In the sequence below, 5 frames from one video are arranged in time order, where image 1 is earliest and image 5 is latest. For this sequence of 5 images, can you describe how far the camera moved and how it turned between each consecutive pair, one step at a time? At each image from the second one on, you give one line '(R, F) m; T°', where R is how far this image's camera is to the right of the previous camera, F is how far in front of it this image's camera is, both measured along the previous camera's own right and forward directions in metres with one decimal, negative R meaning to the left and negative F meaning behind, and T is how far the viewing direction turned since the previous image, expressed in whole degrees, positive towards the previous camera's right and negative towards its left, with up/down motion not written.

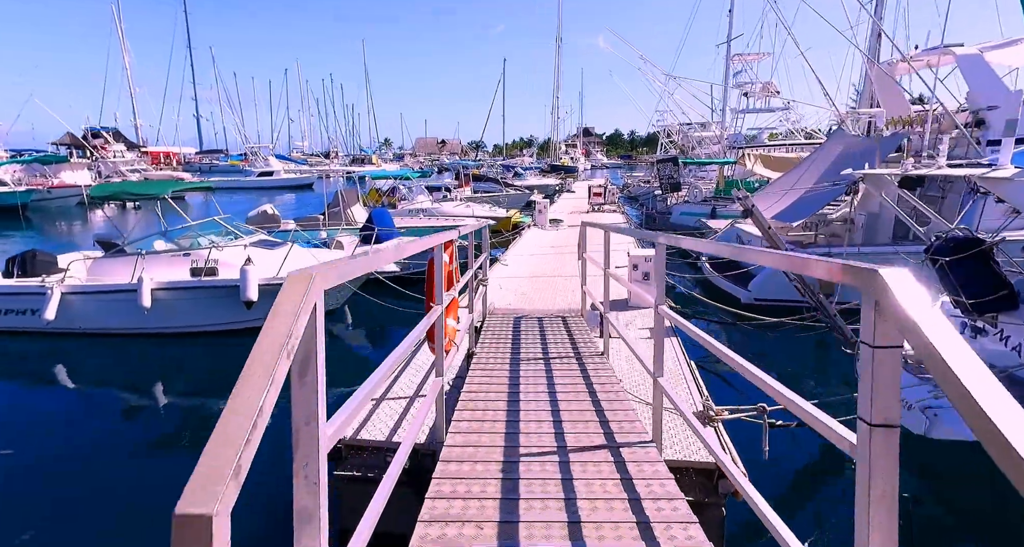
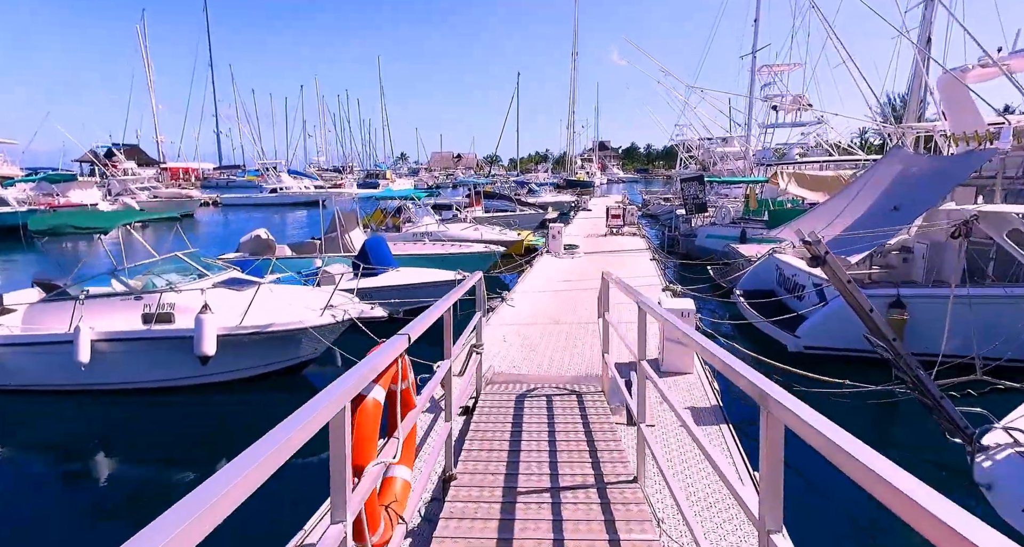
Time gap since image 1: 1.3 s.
(+0.1, +1.3) m; -2°
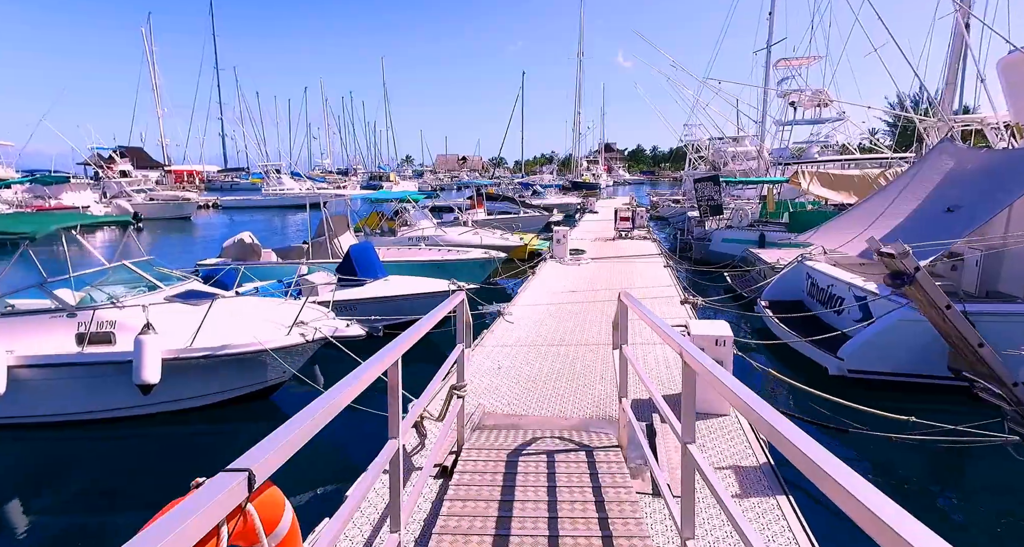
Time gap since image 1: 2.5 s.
(+0.1, +1.1) m; -1°
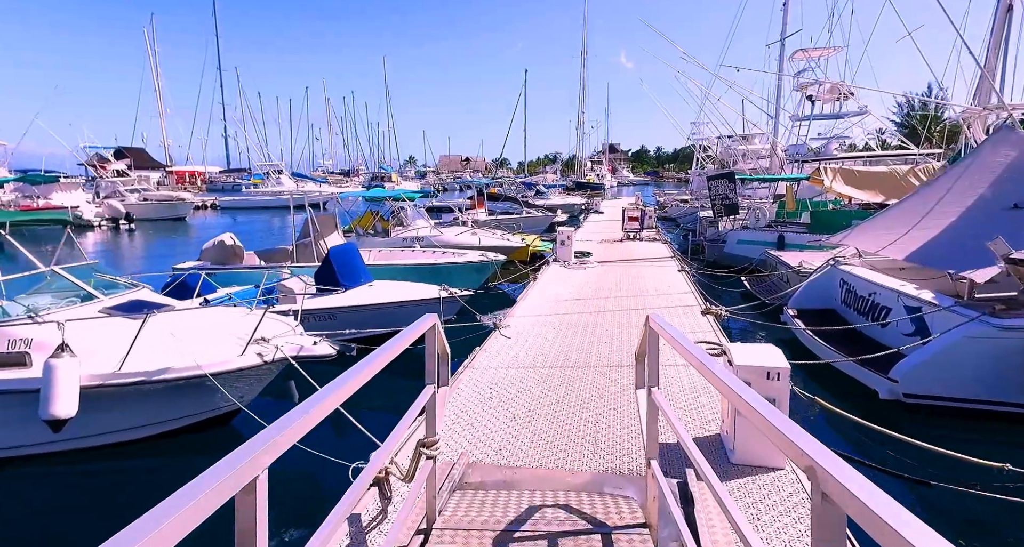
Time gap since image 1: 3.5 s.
(+0.1, +1.1) m; 0°
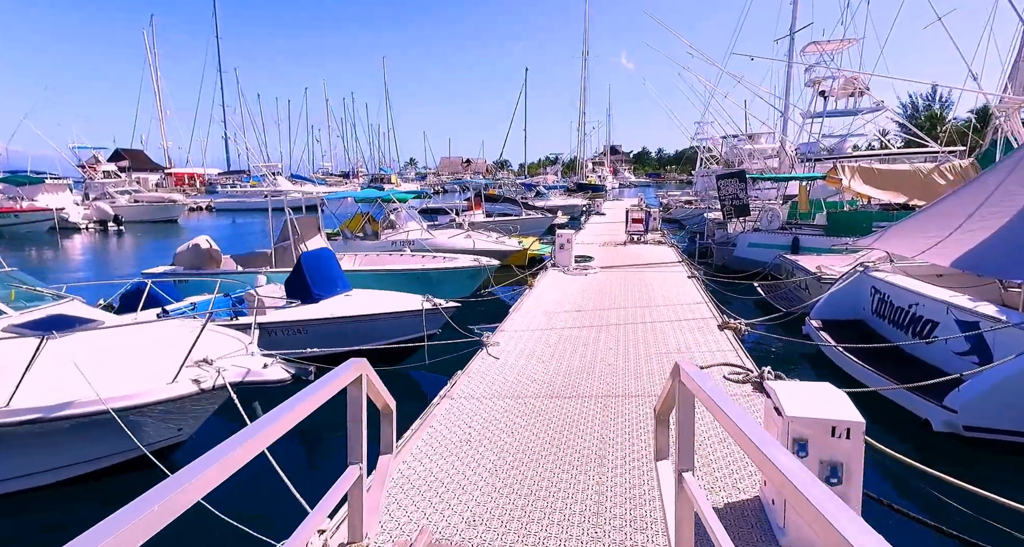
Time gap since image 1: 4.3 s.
(+0.1, +0.9) m; 0°
